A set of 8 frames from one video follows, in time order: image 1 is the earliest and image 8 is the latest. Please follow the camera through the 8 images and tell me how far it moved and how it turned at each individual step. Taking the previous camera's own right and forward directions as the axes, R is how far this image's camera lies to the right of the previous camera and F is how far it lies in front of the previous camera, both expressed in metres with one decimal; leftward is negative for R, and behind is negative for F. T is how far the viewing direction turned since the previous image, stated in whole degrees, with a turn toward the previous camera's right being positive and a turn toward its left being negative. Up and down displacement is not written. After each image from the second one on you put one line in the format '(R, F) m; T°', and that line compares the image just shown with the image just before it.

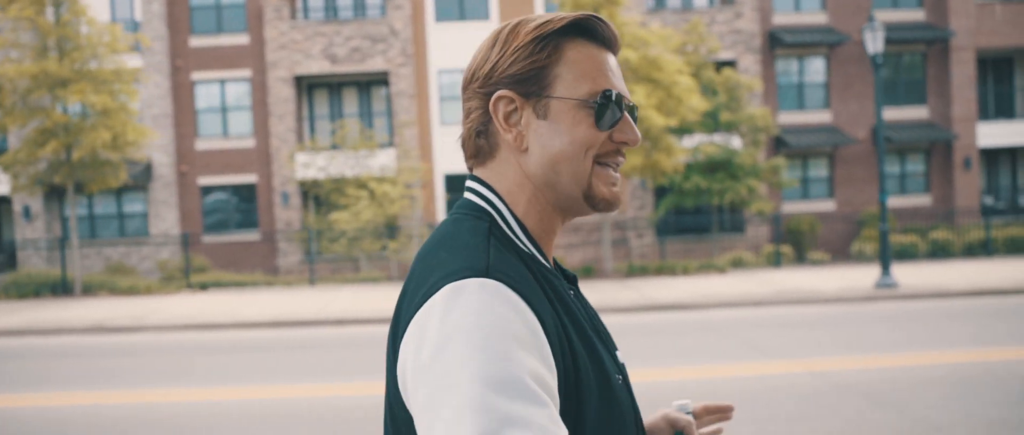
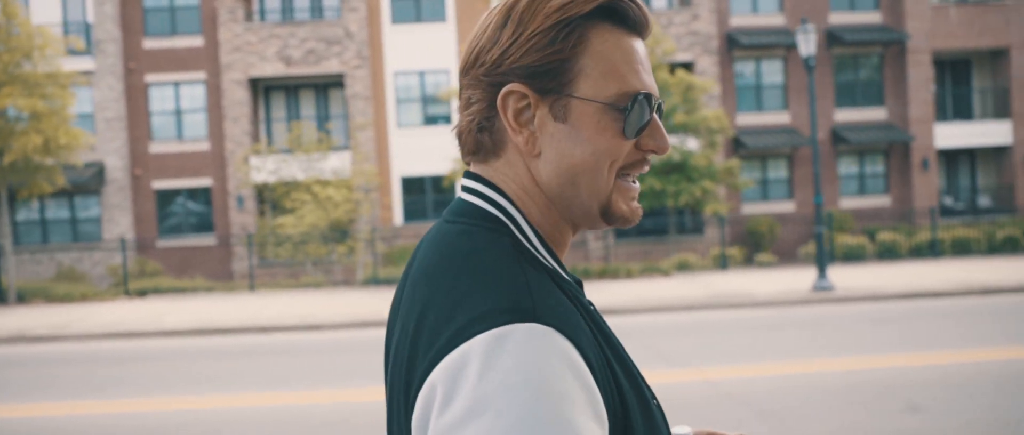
(+1.0, +0.1) m; +1°
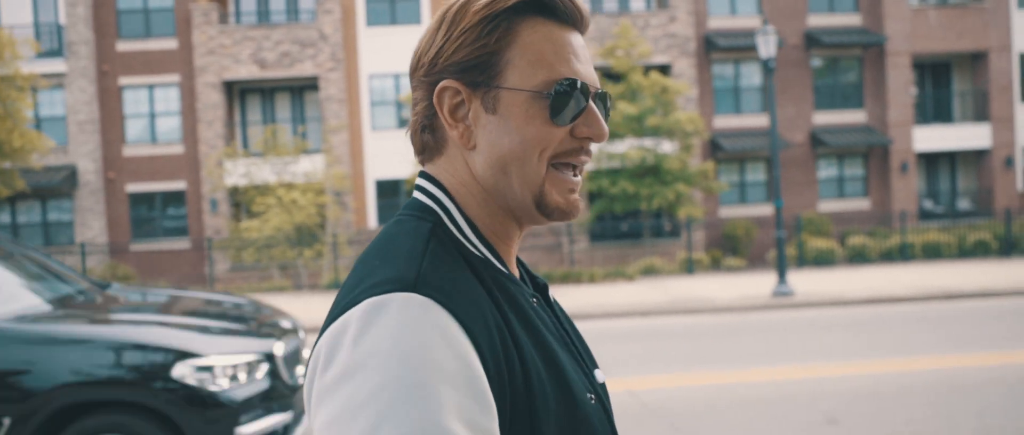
(+0.8, +0.1) m; 0°
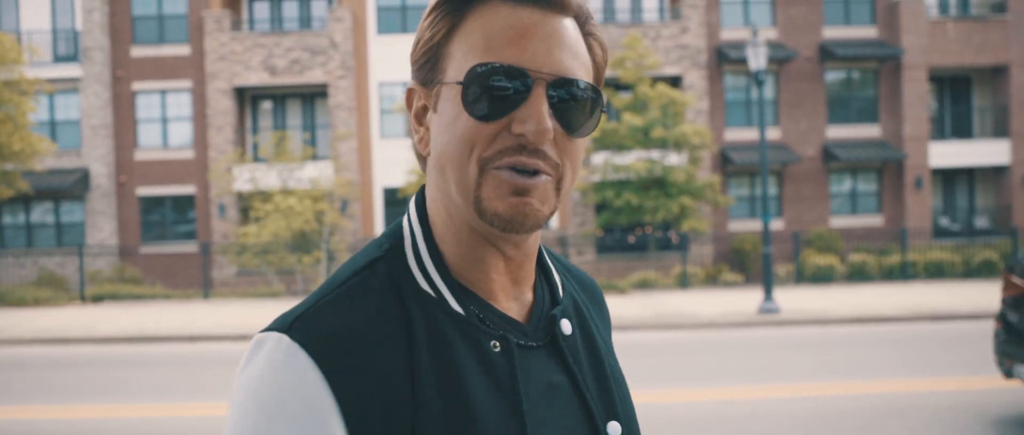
(+0.8, +0.1) m; -2°
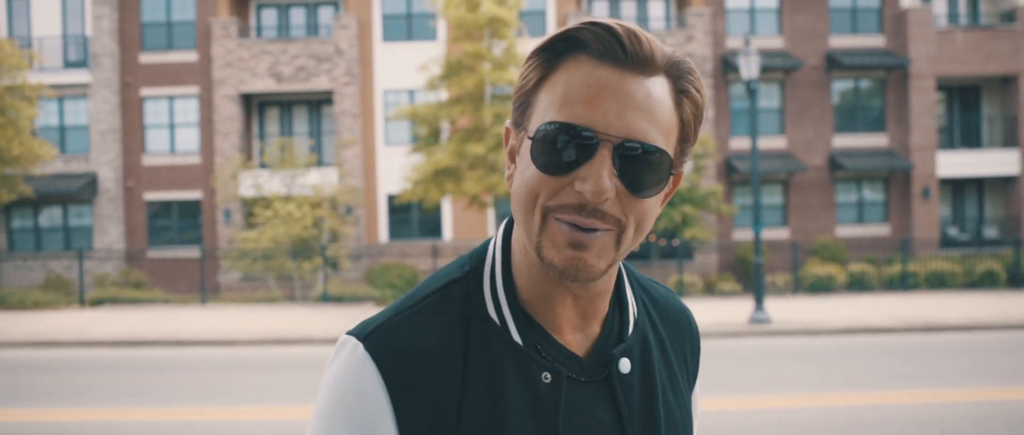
(+0.4, 0.0) m; -1°
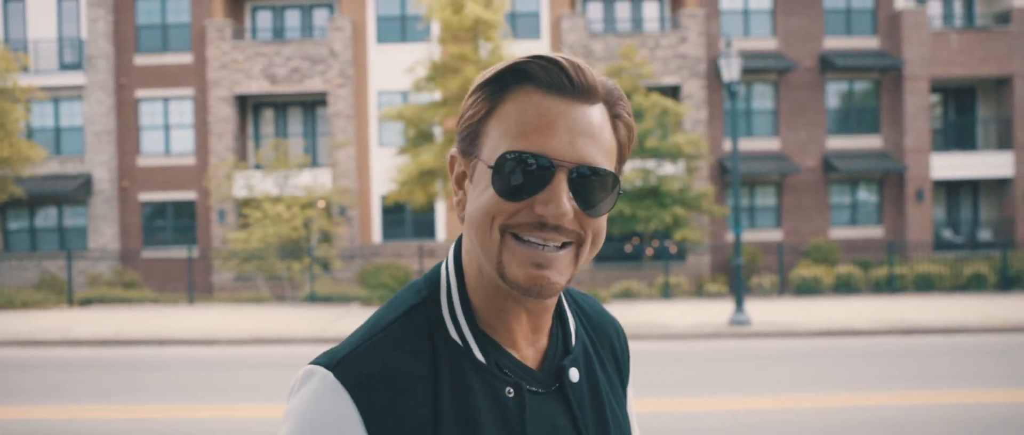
(+0.4, 0.0) m; 0°
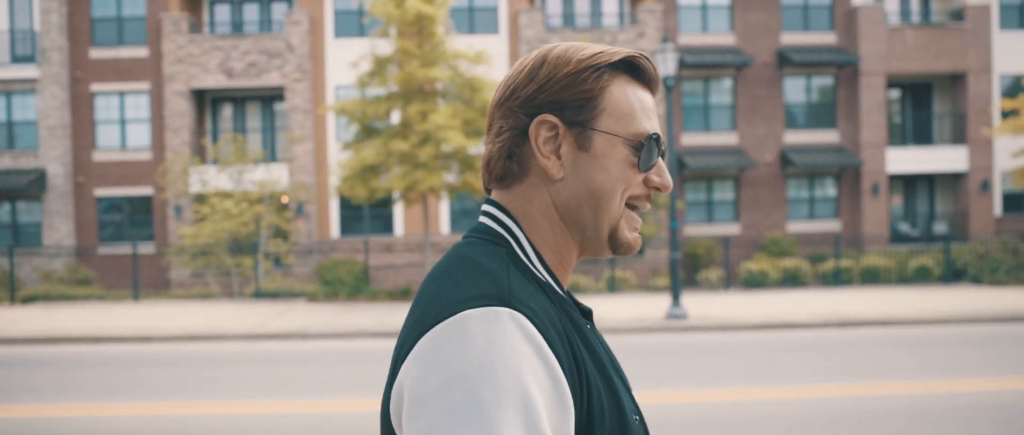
(+0.8, 0.0) m; +1°
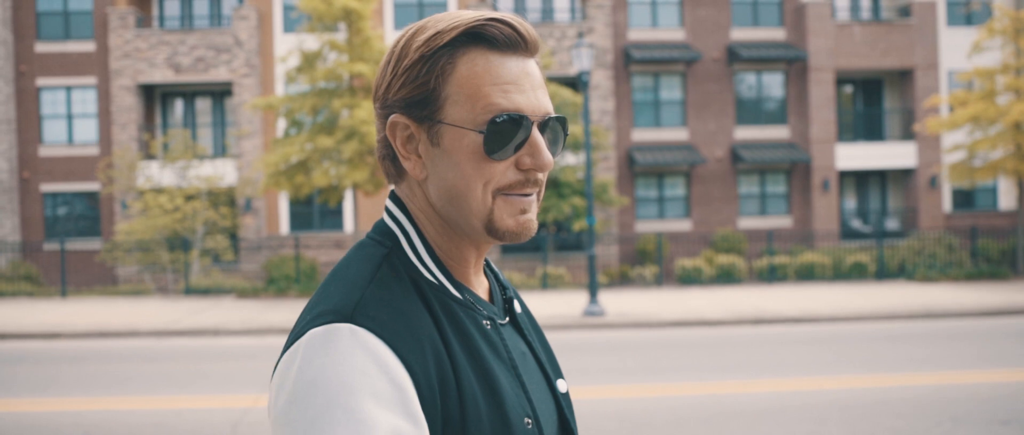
(+1.2, 0.0) m; +1°
